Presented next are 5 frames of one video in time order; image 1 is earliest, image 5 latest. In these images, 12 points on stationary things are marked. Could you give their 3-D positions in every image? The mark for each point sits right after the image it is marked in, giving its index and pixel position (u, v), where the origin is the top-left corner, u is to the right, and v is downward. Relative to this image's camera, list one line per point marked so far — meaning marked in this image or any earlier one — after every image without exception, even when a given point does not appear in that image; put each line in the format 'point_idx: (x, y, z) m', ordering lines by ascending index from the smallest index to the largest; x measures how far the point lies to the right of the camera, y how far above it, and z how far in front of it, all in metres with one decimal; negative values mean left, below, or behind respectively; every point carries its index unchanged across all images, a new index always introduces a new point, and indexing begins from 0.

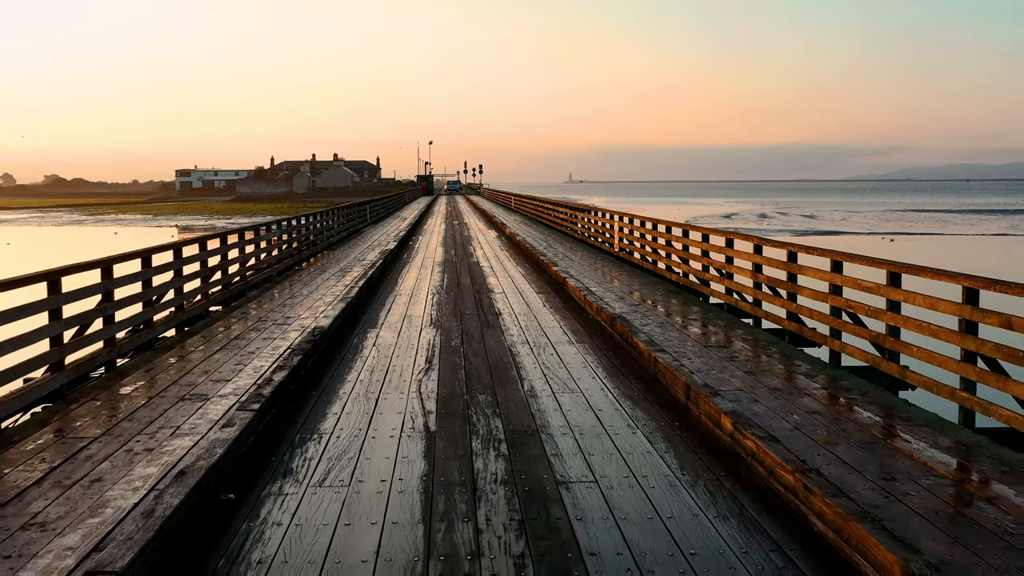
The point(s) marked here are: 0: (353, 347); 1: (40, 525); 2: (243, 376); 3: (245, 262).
0: (-1.4, -0.5, +6.7) m
1: (-1.9, -0.9, +3.2) m
2: (-1.9, -0.6, +5.4) m
3: (-3.6, +0.4, +10.5) m
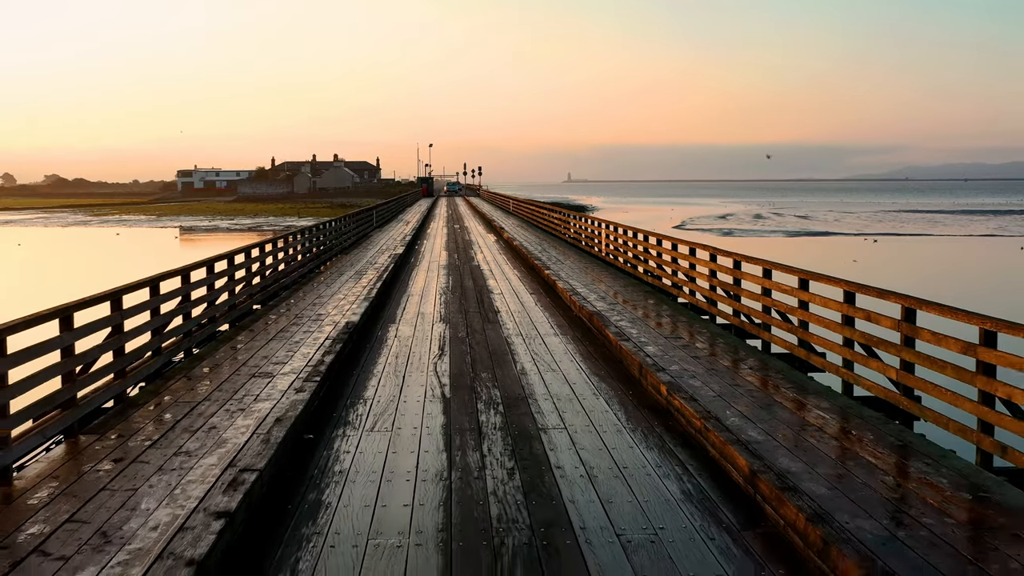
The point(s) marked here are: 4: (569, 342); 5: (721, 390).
0: (-1.4, -0.5, +8.2) m
1: (-1.9, -1.0, +4.6) m
2: (-1.9, -0.6, +6.9) m
3: (-3.6, +0.4, +12.0) m
4: (+0.6, -0.5, +8.0) m
5: (+1.6, -0.8, +6.1) m
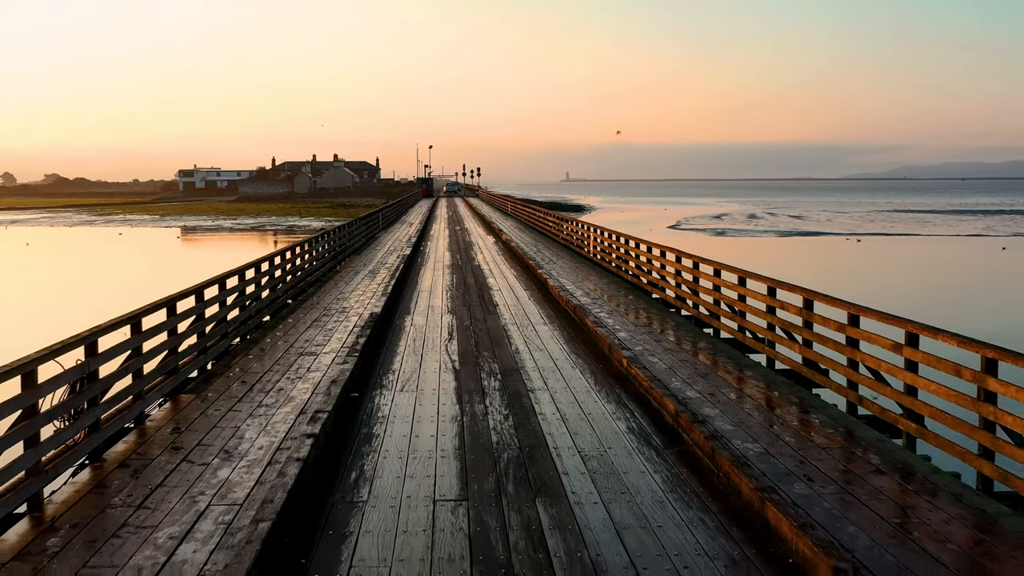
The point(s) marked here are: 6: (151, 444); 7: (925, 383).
0: (-1.4, -0.5, +9.8) m
1: (-2.0, -0.9, +6.2) m
2: (-1.9, -0.6, +8.5) m
3: (-3.7, +0.4, +13.6) m
4: (+0.5, -0.5, +9.6) m
5: (+1.6, -0.7, +7.7) m
6: (-2.5, -1.1, +5.5) m
7: (+2.7, -0.6, +5.2) m
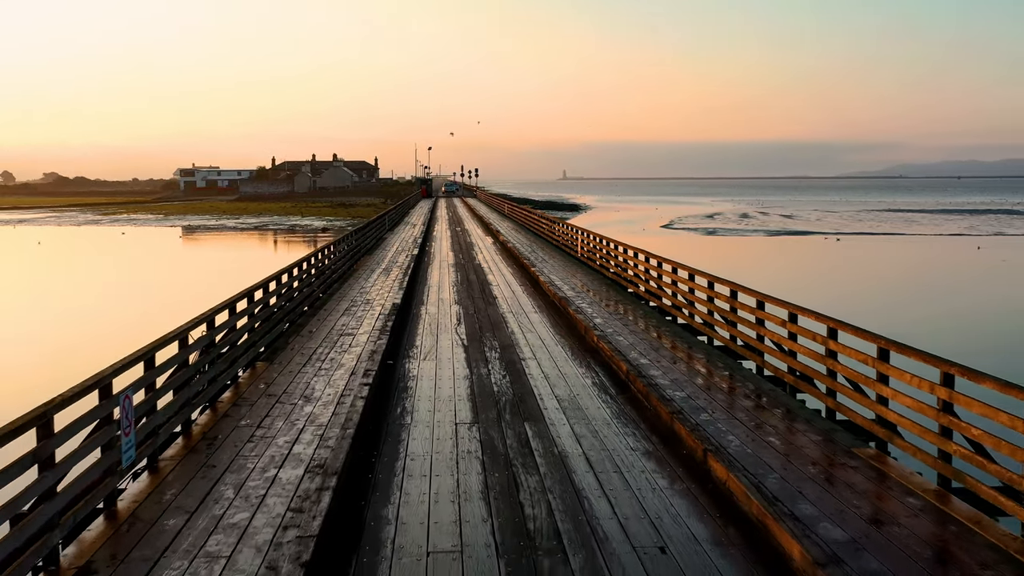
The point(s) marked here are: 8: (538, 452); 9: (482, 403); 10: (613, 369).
0: (-1.5, -0.4, +11.9) m
1: (-2.0, -0.9, +8.3) m
2: (-2.0, -0.5, +10.6) m
3: (-3.7, +0.5, +15.7) m
4: (+0.5, -0.4, +11.7) m
5: (+1.5, -0.7, +9.8) m
6: (-2.5, -1.0, +7.5) m
7: (+2.7, -0.6, +7.3) m
8: (+0.2, -1.2, +5.8) m
9: (-0.3, -1.0, +7.0) m
10: (+1.1, -0.9, +8.2) m
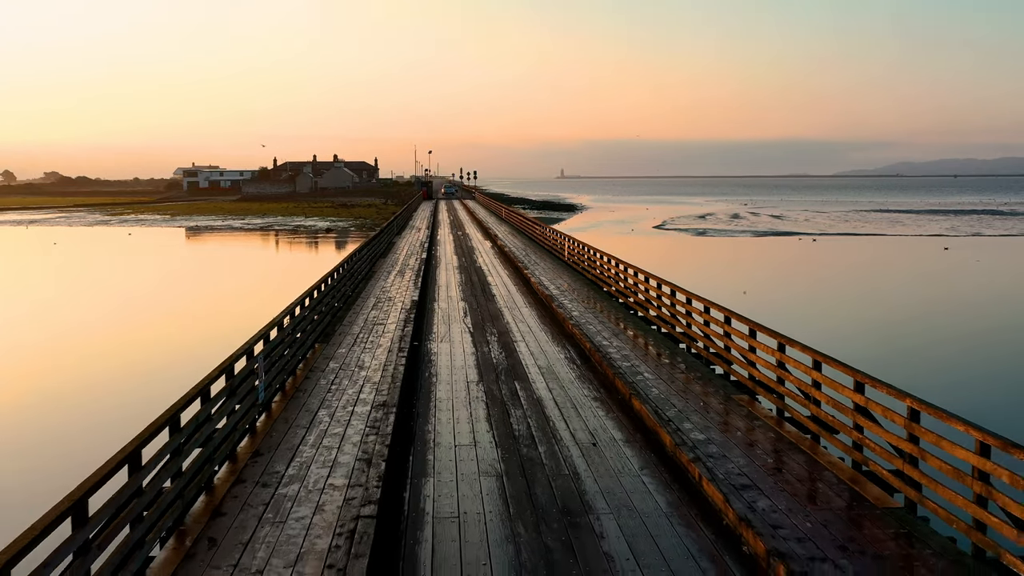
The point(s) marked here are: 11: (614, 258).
0: (-1.6, -0.4, +14.8) m
1: (-2.1, -0.9, +11.3) m
2: (-2.1, -0.5, +13.5) m
3: (-3.8, +0.5, +18.6) m
4: (+0.4, -0.4, +14.6) m
5: (+1.4, -0.7, +12.7) m
6: (-2.6, -1.0, +10.5) m
7: (+2.6, -0.6, +10.2) m
8: (+0.1, -1.2, +8.7) m
9: (-0.3, -1.0, +9.9) m
10: (+1.0, -0.9, +11.1) m
11: (+2.3, +0.7, +17.4) m
